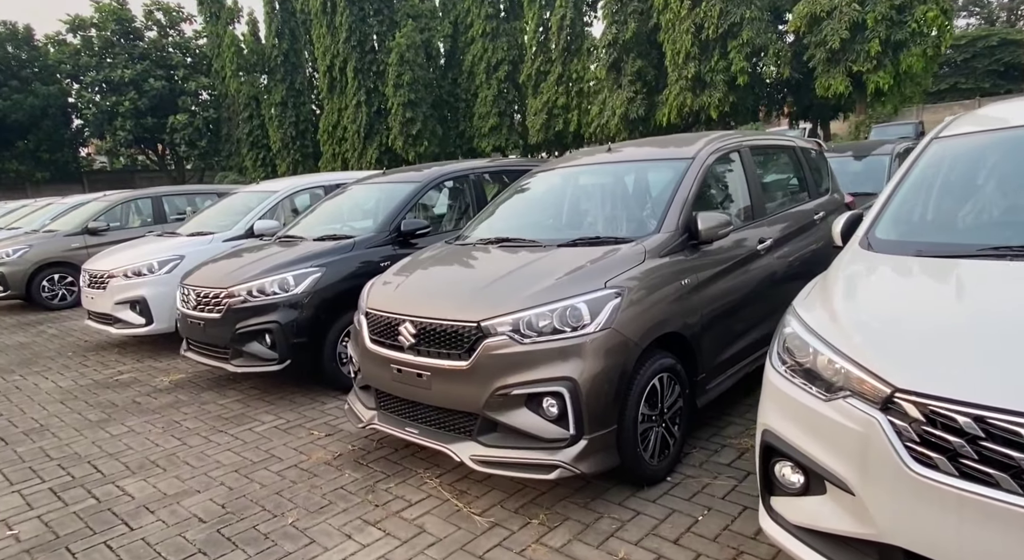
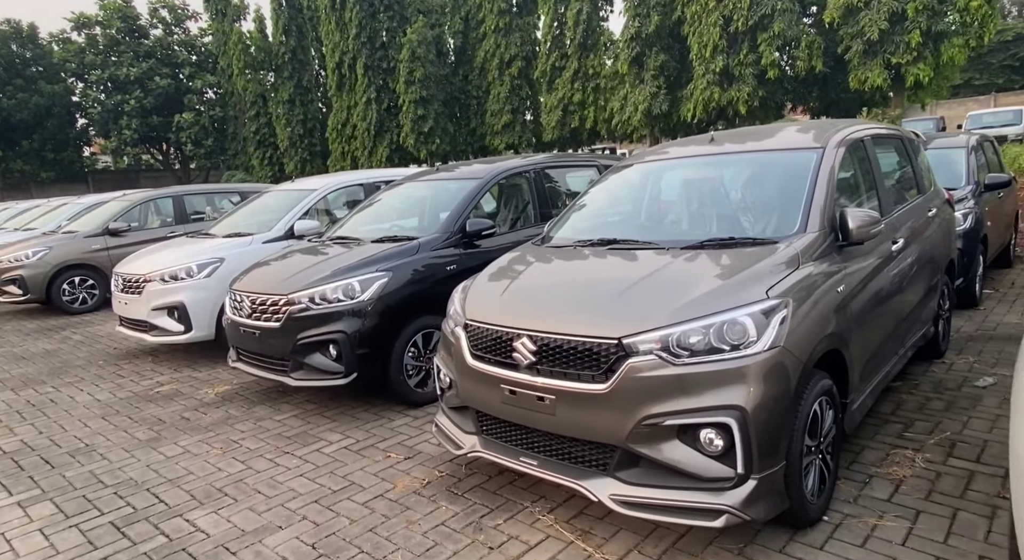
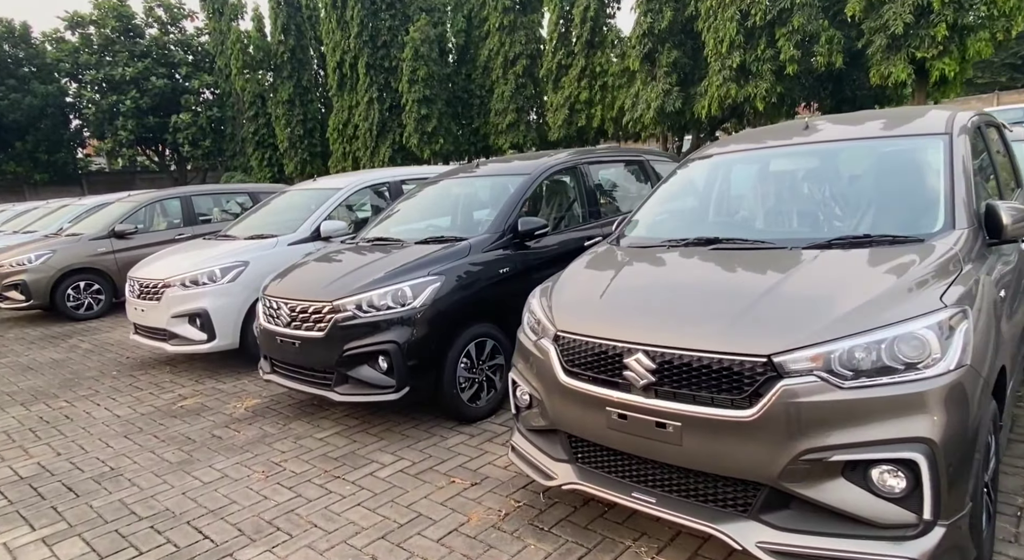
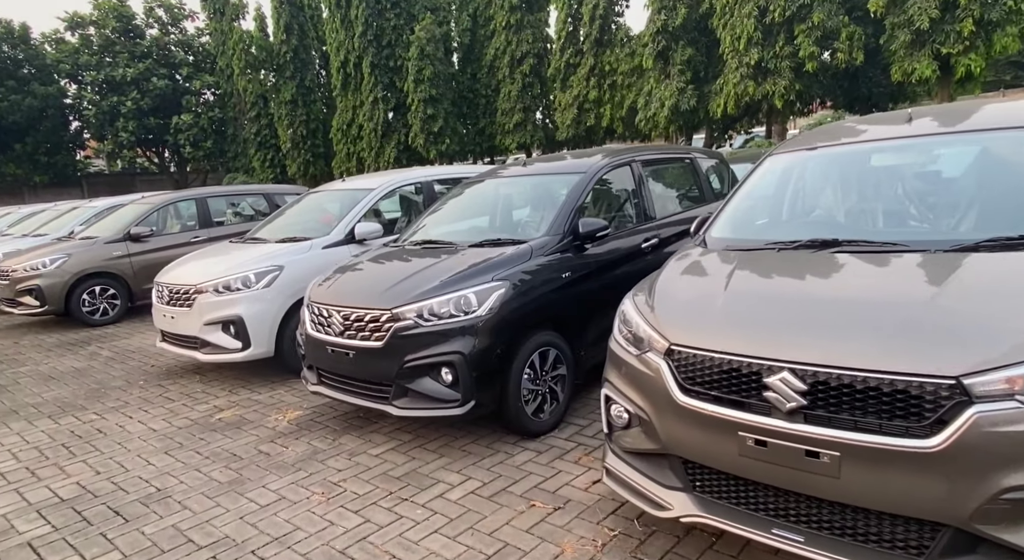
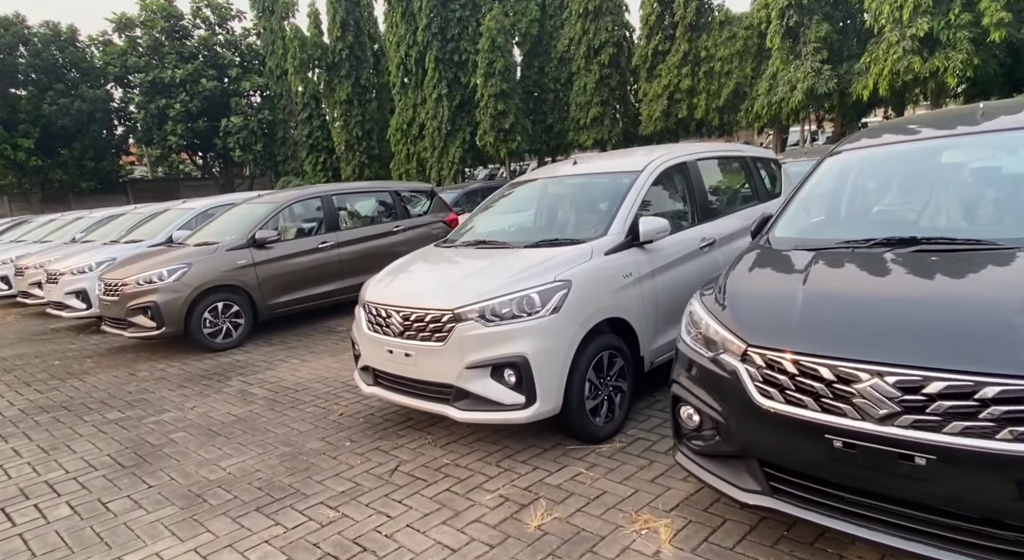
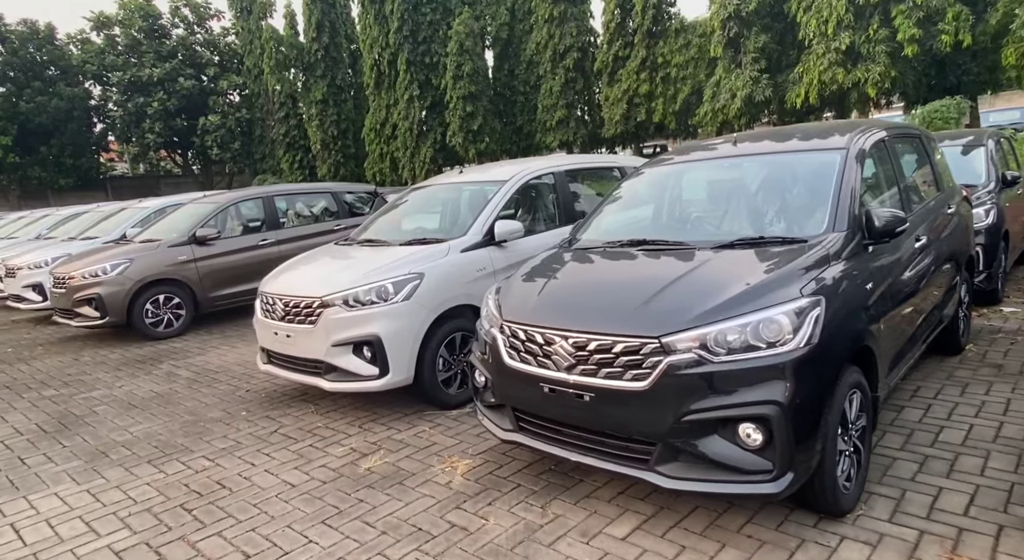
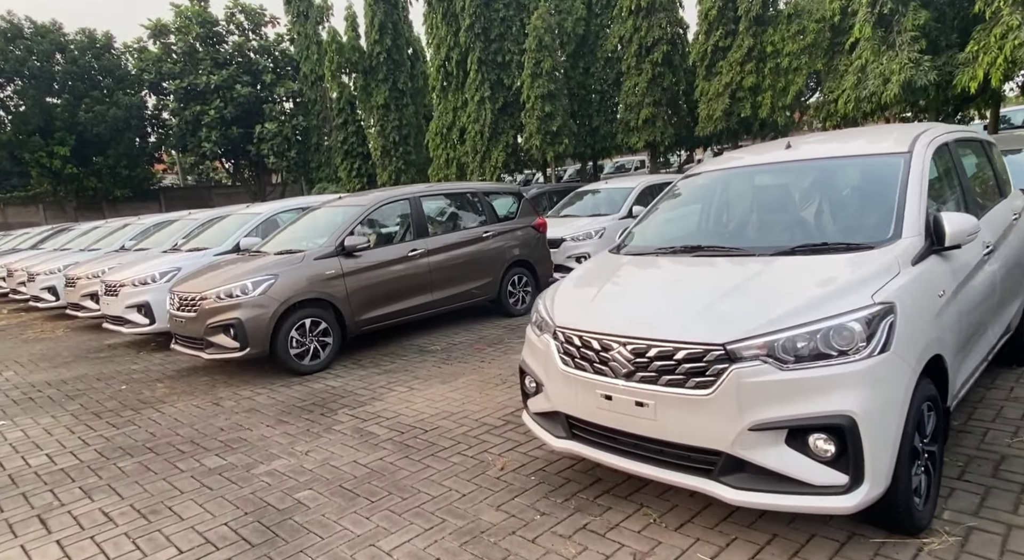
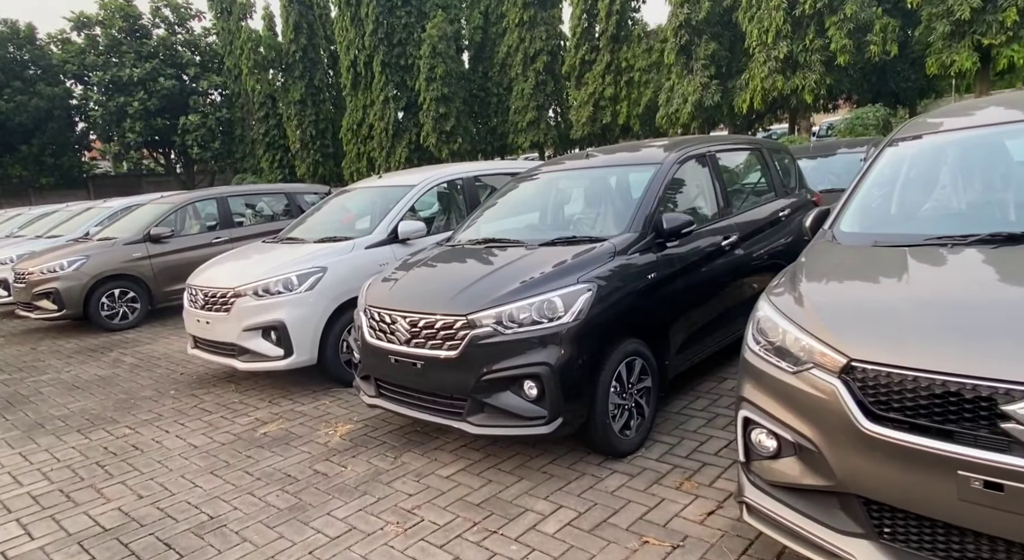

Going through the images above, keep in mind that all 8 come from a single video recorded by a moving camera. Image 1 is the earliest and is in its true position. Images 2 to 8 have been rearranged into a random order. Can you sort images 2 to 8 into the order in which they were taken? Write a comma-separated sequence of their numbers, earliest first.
2, 3, 4, 8, 6, 5, 7
